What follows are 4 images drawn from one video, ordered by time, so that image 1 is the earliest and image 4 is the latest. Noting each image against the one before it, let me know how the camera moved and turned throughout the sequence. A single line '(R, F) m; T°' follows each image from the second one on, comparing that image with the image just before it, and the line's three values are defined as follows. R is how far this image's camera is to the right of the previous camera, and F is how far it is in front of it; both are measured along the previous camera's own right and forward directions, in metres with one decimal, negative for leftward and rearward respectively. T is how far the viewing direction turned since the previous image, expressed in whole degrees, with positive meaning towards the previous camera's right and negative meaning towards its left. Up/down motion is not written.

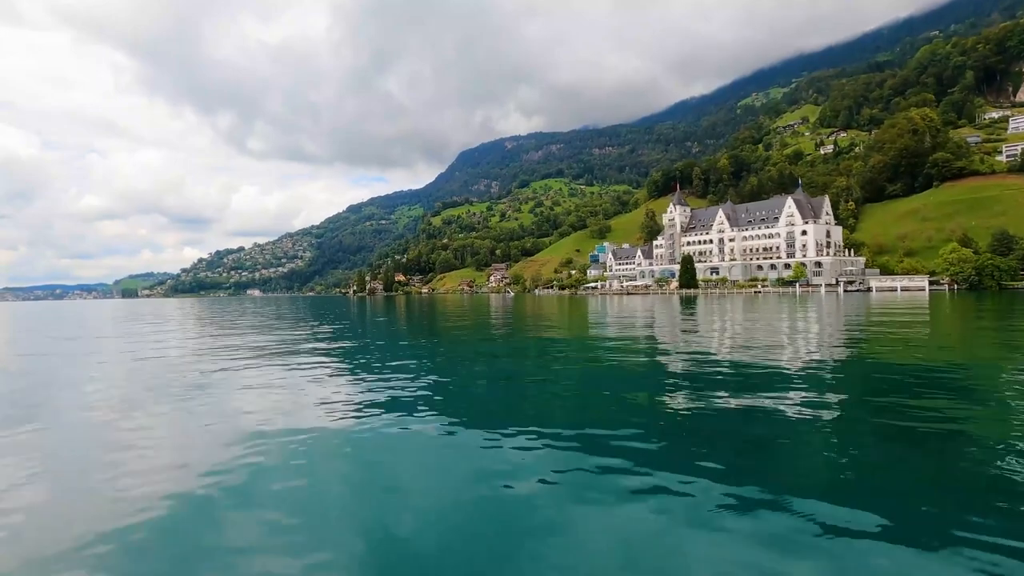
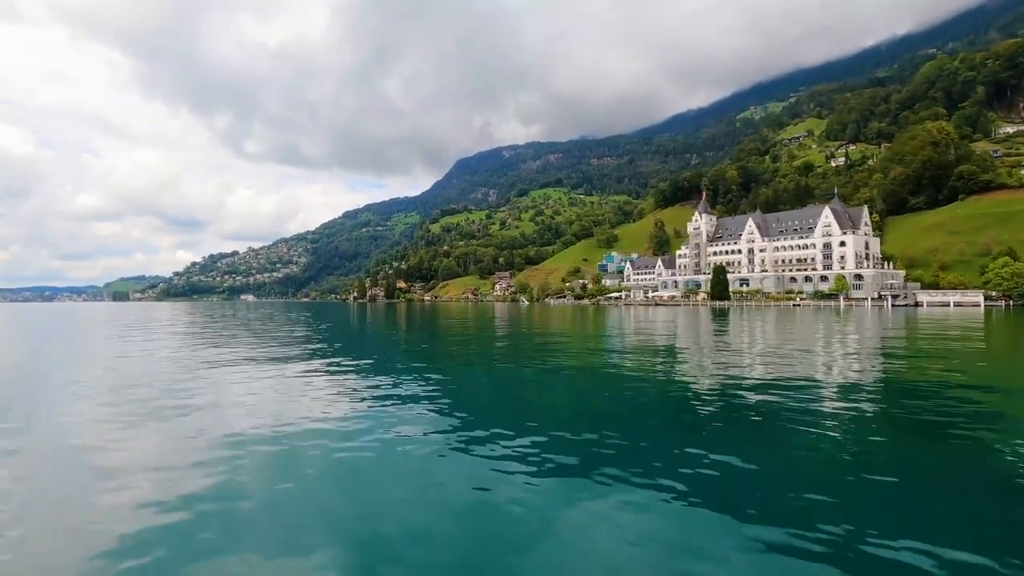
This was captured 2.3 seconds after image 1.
(-1.9, +1.9) m; +1°
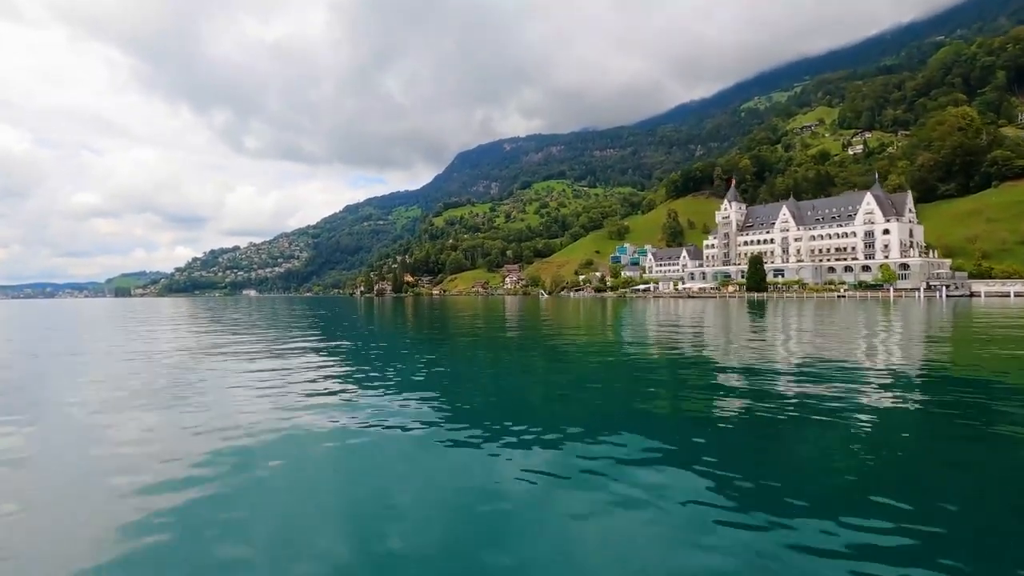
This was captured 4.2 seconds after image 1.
(-1.6, +1.7) m; 0°
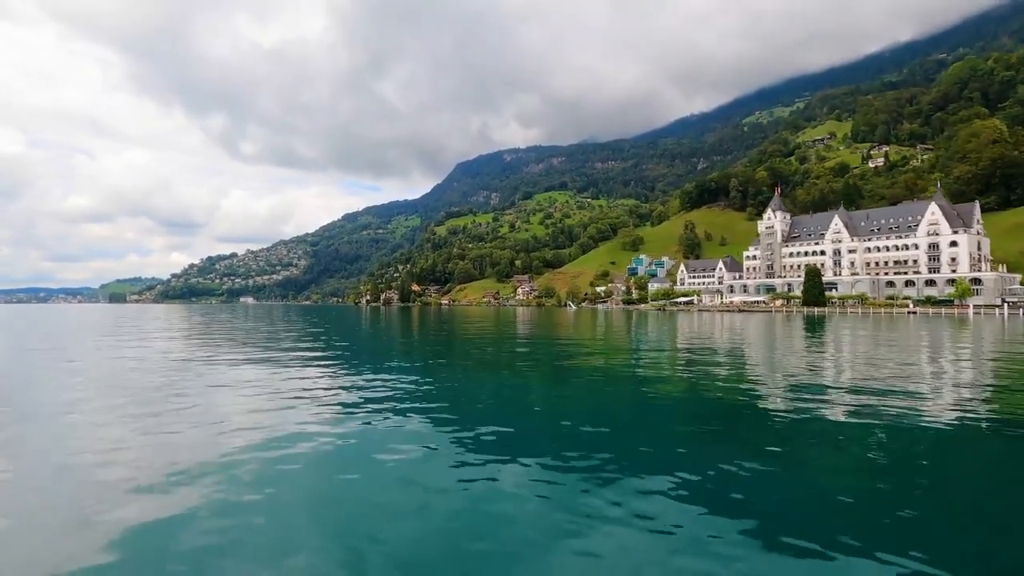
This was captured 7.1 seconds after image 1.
(-2.5, +2.5) m; 0°
